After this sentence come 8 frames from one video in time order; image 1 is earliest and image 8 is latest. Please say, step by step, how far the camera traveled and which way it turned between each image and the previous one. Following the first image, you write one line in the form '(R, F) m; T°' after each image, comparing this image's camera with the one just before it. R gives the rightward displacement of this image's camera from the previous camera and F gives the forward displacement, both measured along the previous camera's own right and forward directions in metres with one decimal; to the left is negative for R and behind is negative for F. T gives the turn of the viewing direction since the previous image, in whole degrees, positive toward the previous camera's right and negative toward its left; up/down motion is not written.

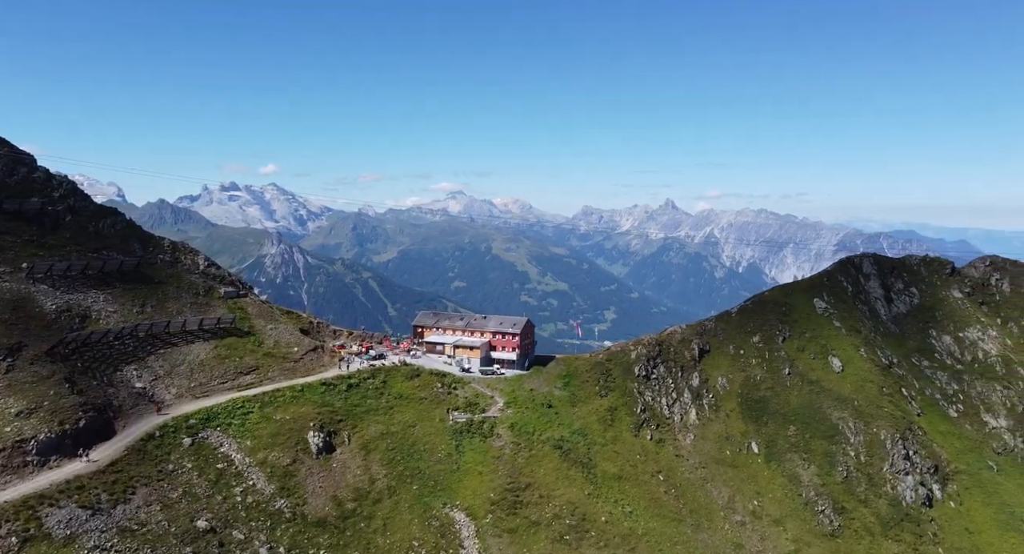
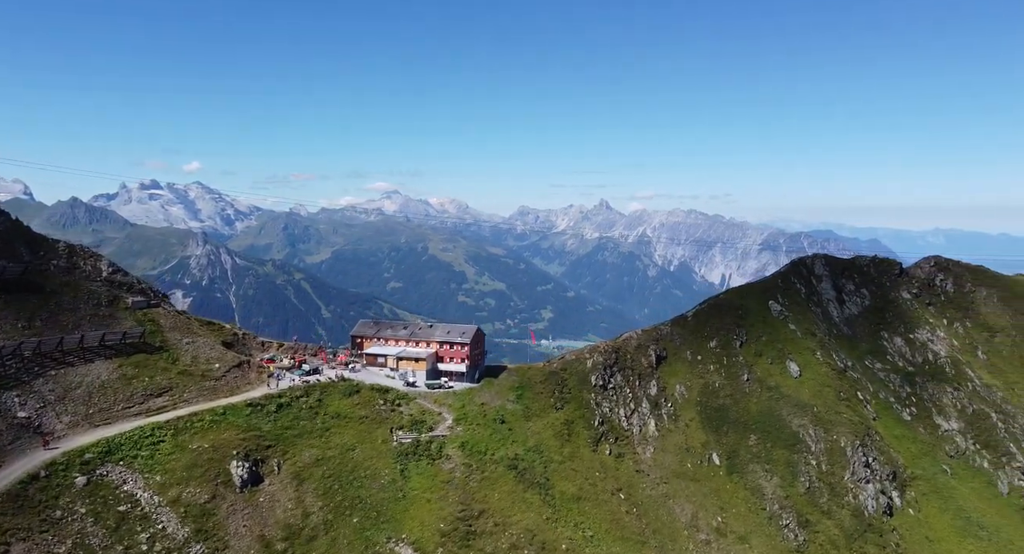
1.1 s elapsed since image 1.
(-1.8, +8.7) m; +5°
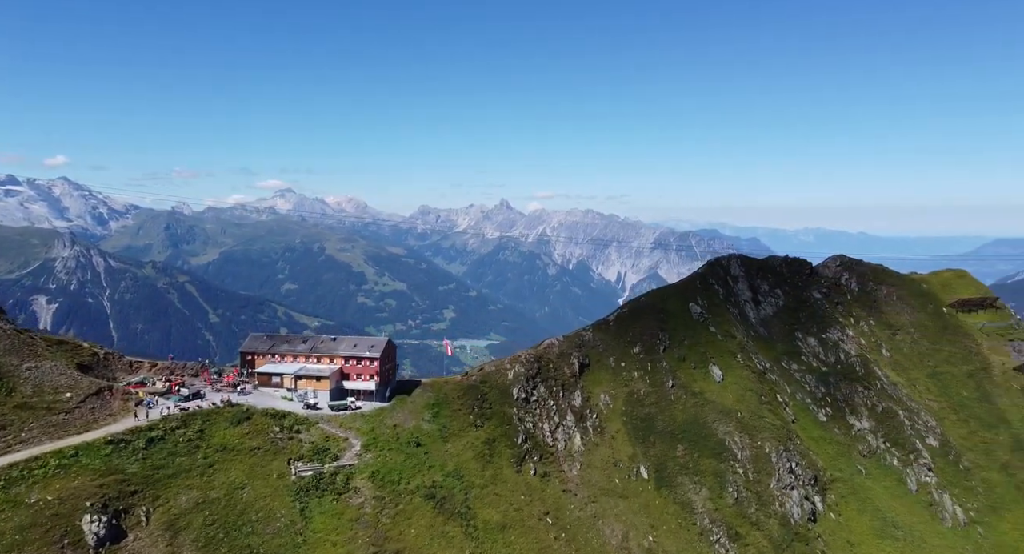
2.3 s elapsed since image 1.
(-1.8, +9.7) m; +9°
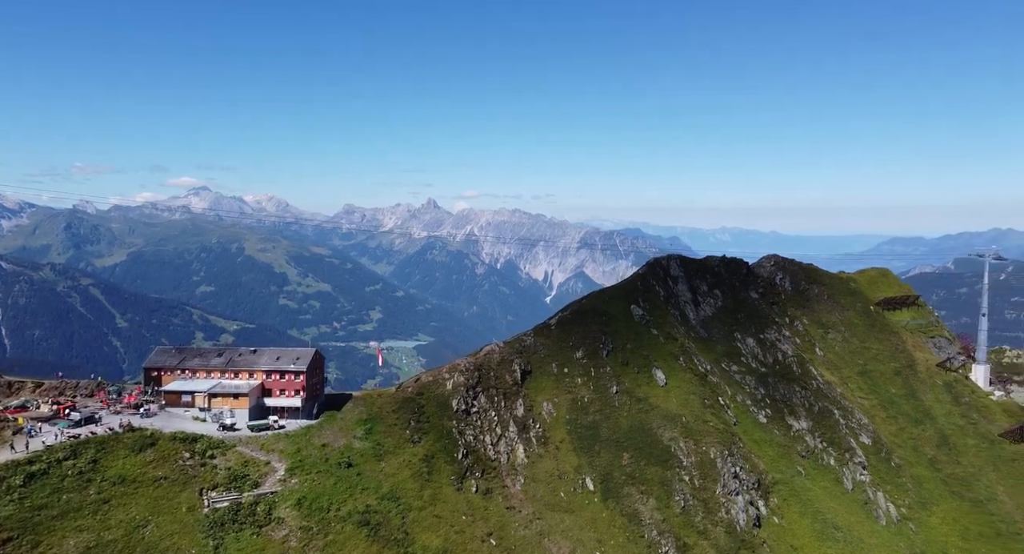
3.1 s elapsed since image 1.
(-1.5, +6.3) m; +6°
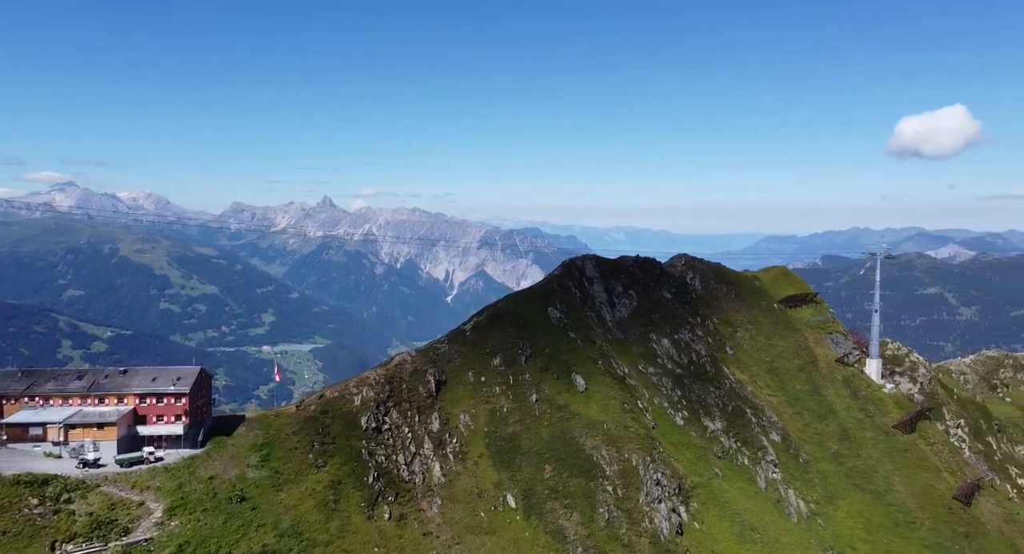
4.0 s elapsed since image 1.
(-1.9, +7.2) m; +9°
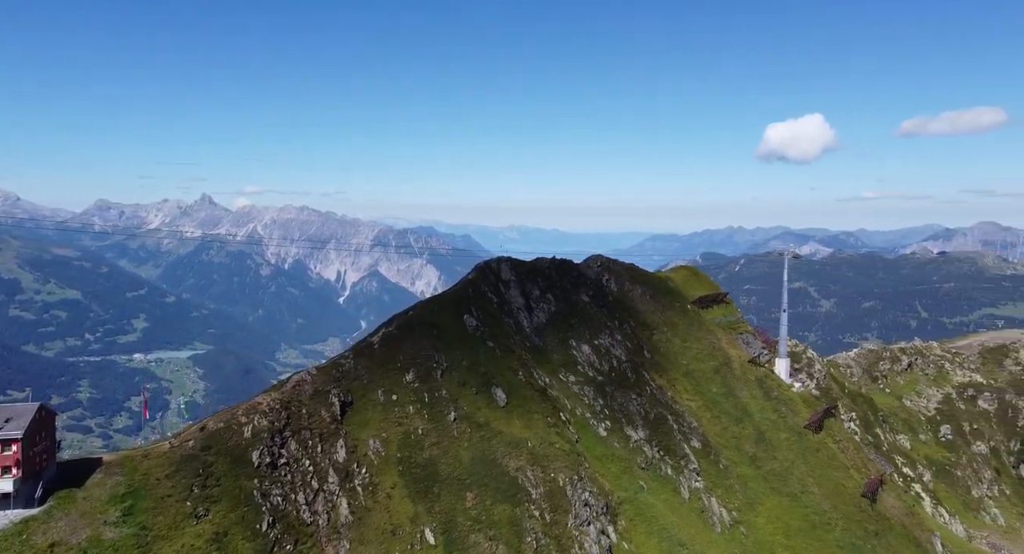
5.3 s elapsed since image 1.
(-2.8, +10.1) m; +9°
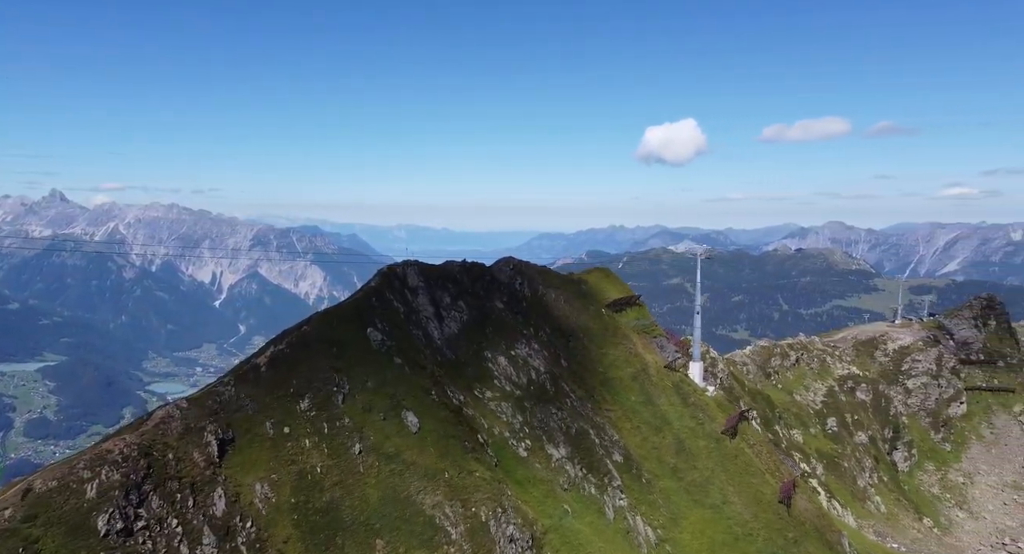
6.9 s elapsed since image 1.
(-3.1, +11.8) m; +10°
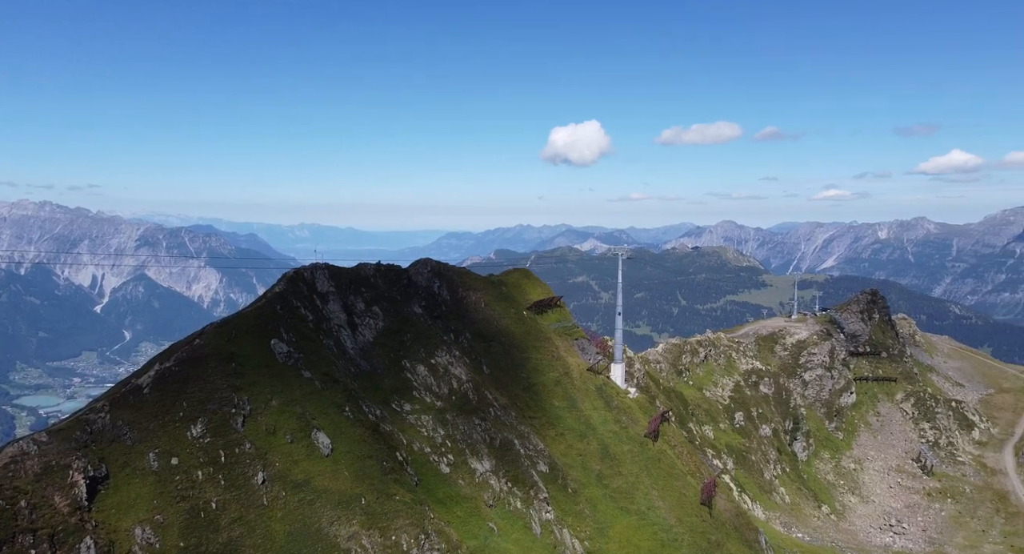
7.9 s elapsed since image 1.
(-1.8, +6.8) m; +8°
